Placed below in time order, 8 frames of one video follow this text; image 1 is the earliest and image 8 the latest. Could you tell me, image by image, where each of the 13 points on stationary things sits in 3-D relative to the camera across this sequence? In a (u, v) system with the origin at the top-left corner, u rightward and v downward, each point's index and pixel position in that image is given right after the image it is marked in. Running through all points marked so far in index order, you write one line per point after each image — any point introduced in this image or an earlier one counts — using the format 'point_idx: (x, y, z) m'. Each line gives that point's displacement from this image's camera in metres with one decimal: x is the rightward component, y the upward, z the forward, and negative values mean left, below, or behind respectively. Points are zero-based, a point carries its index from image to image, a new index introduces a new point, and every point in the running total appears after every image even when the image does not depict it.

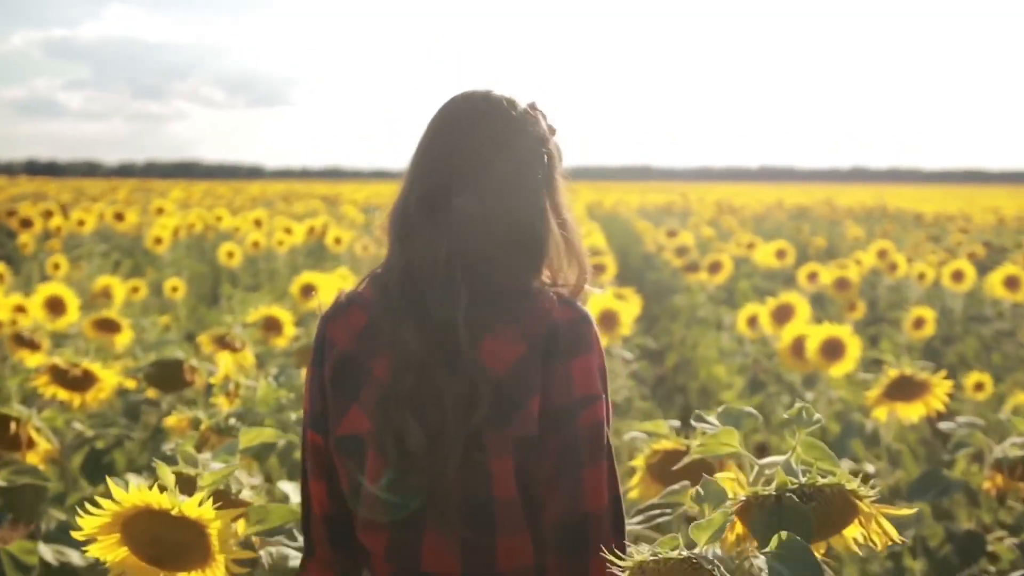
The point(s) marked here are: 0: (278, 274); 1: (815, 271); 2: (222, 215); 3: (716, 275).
0: (-2.4, +0.1, +11.1) m
1: (+2.6, +0.1, +9.0) m
2: (-3.7, +0.9, +13.6) m
3: (+1.9, +0.1, +9.6) m
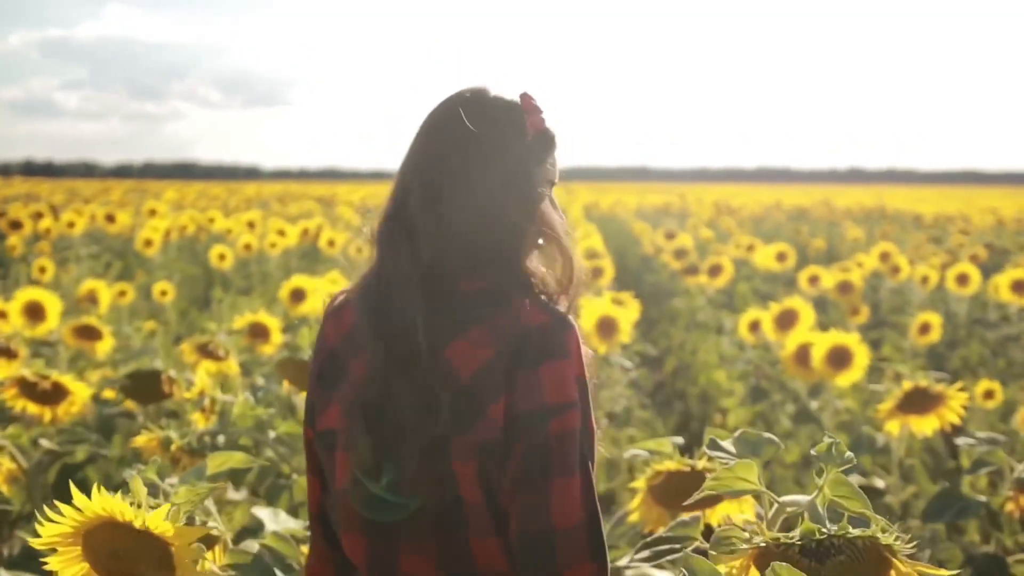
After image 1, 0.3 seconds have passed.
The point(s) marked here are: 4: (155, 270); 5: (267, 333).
0: (-2.5, +0.1, +11.0) m
1: (+2.6, +0.1, +8.8) m
2: (-3.8, +0.9, +13.5) m
3: (+1.9, +0.1, +9.5) m
4: (-3.8, +0.2, +11.0) m
5: (-1.2, -0.2, +5.3) m
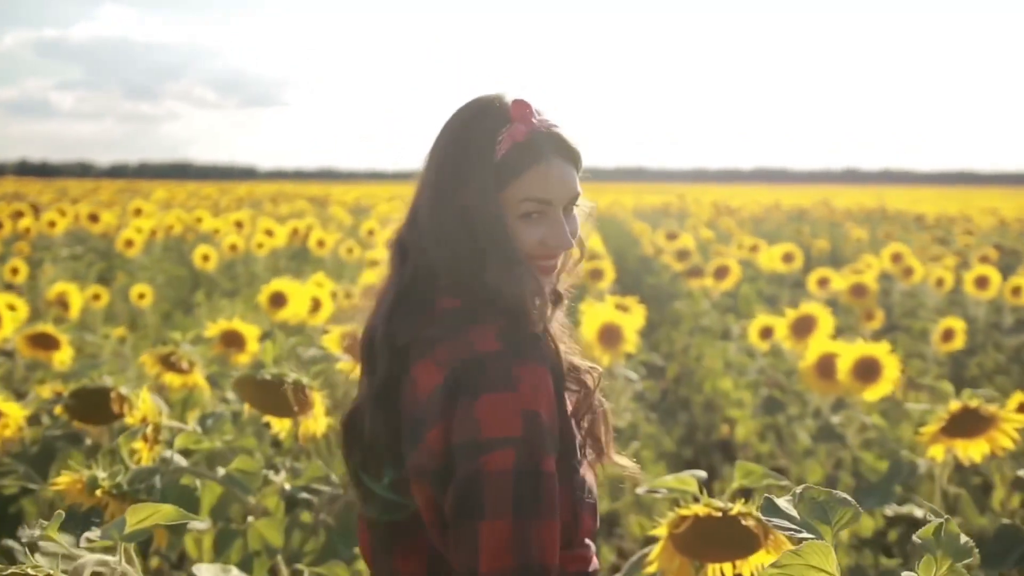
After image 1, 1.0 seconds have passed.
0: (-2.5, +0.1, +10.5) m
1: (+2.5, +0.1, +8.4) m
2: (-3.8, +0.9, +13.0) m
3: (+1.8, 0.0, +9.1) m
4: (-3.8, +0.2, +10.6) m
5: (-1.3, -0.2, +4.9) m
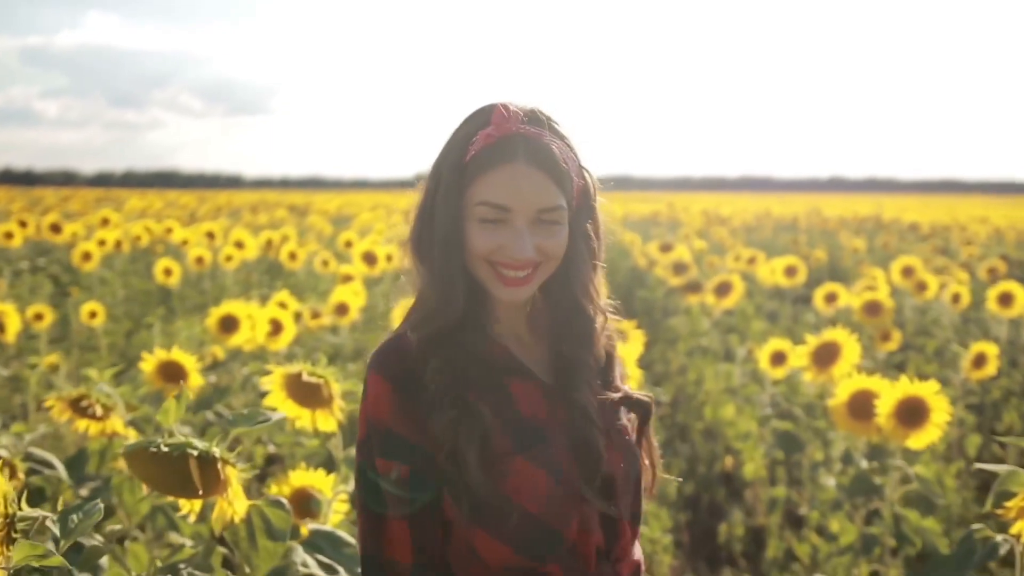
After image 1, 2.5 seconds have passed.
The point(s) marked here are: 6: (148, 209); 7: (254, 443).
0: (-2.7, -0.1, +9.9) m
1: (+2.4, 0.0, +7.8) m
2: (-4.0, +0.7, +12.4) m
3: (+1.7, -0.1, +8.5) m
4: (-3.9, 0.0, +9.9) m
5: (-1.3, -0.4, +4.2) m
6: (-6.6, +1.4, +19.2) m
7: (-1.1, -0.7, +4.7) m
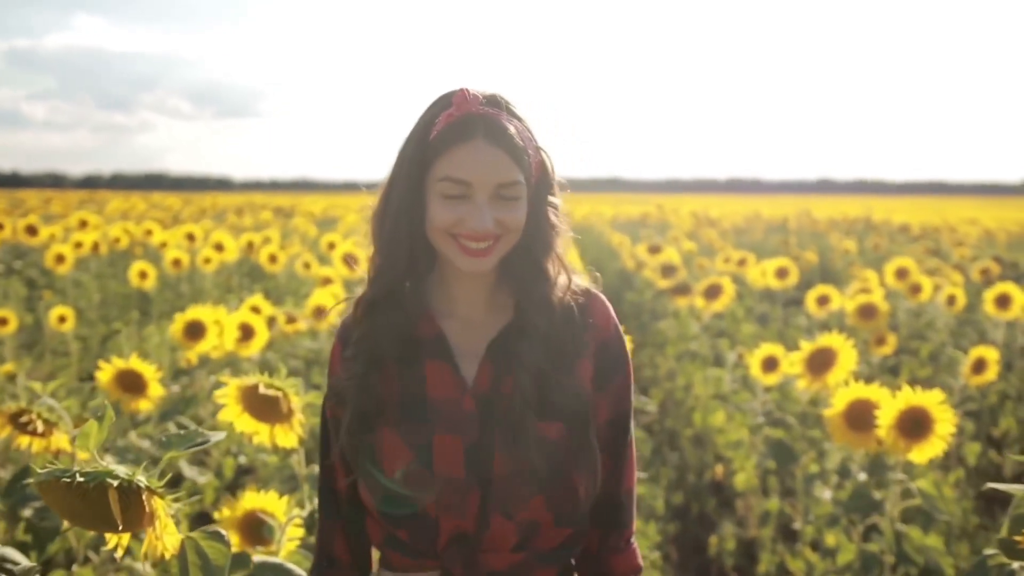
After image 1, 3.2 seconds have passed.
0: (-2.8, -0.1, +9.6) m
1: (+2.3, 0.0, +7.6) m
2: (-4.2, +0.7, +12.1) m
3: (+1.6, -0.1, +8.3) m
4: (-4.1, 0.0, +9.7) m
5: (-1.4, -0.4, +4.0) m
6: (-6.9, +1.4, +18.9) m
7: (-1.2, -0.7, +4.5) m
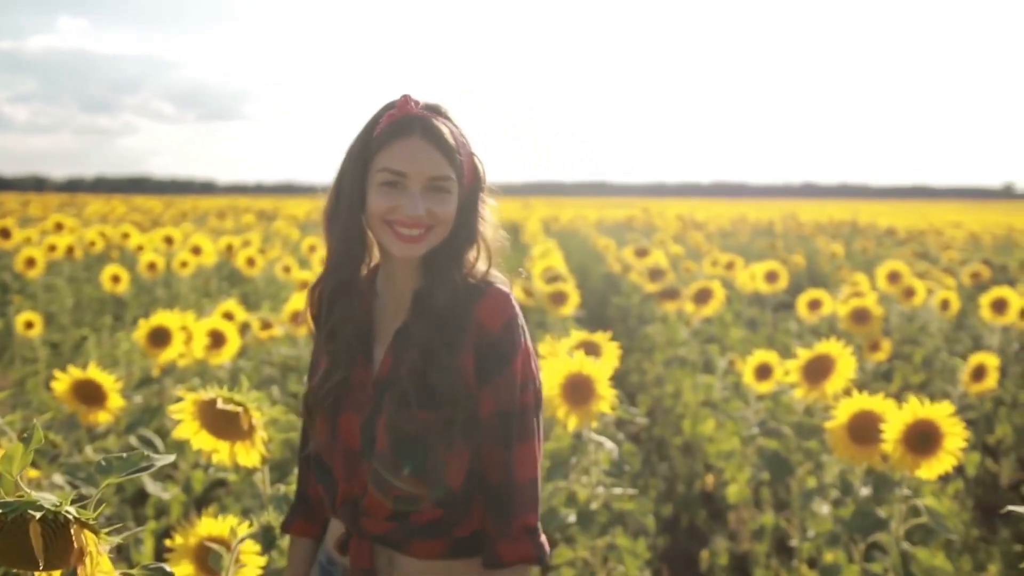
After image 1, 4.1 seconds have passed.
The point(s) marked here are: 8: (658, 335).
0: (-3.0, -0.1, +9.4) m
1: (+2.2, -0.1, +7.4) m
2: (-4.3, +0.6, +11.8) m
3: (+1.4, -0.1, +8.1) m
4: (-4.2, -0.1, +9.4) m
5: (-1.5, -0.4, +3.8) m
6: (-7.1, +1.3, +18.6) m
7: (-1.3, -0.7, +4.2) m
8: (+1.1, -0.4, +7.9) m
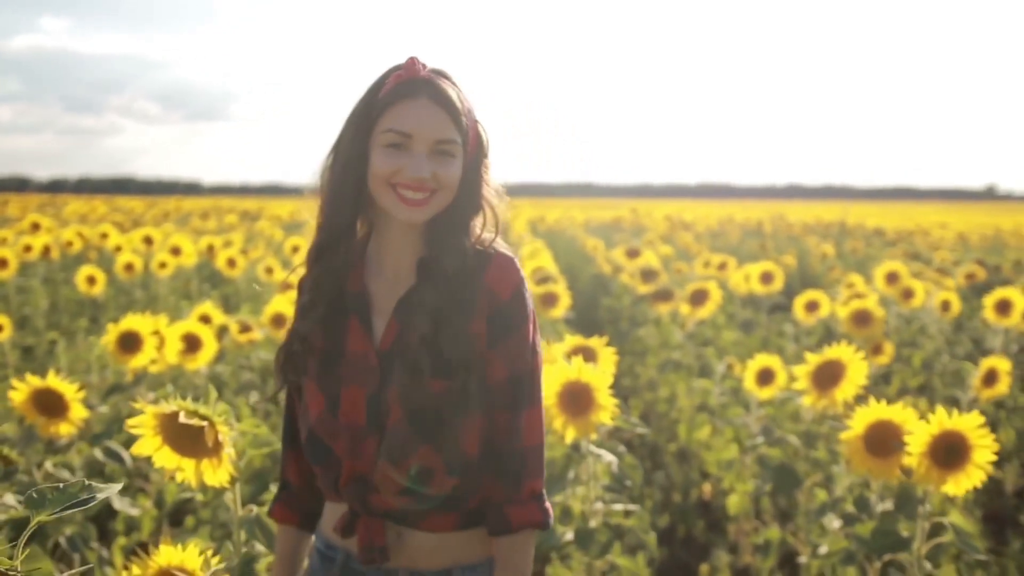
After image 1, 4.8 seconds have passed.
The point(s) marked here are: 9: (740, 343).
0: (-3.1, -0.2, +9.1) m
1: (+2.1, -0.1, +7.2) m
2: (-4.5, +0.6, +11.5) m
3: (+1.4, -0.1, +7.8) m
4: (-4.3, -0.1, +9.1) m
5: (-1.5, -0.4, +3.5) m
6: (-7.3, +1.3, +18.2) m
7: (-1.3, -0.7, +4.0) m
8: (+1.0, -0.4, +7.6) m
9: (+1.7, -0.4, +7.6) m
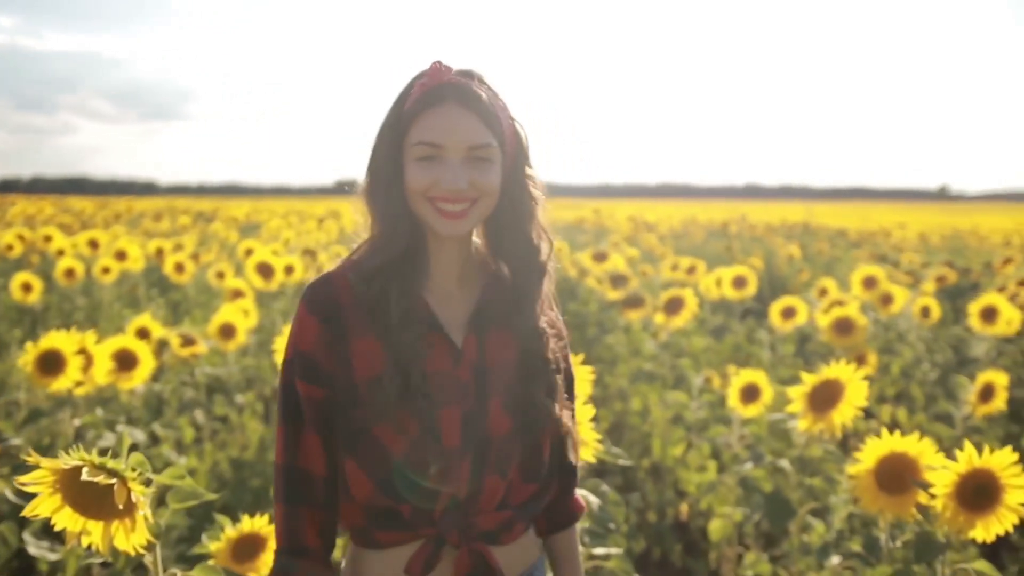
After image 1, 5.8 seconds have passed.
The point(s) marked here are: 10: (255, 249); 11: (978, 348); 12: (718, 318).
0: (-3.4, -0.2, +8.6) m
1: (+1.9, -0.1, +6.9) m
2: (-4.9, +0.6, +11.0) m
3: (+1.1, -0.2, +7.5) m
4: (-4.6, -0.1, +8.6) m
5: (-1.6, -0.4, +3.1) m
6: (-8.0, +1.2, +17.6) m
7: (-1.4, -0.8, +3.6) m
8: (+0.8, -0.4, +7.3) m
9: (+1.4, -0.4, +7.3) m
10: (-2.5, +0.4, +10.3) m
11: (+3.0, -0.4, +6.8) m
12: (+1.7, -0.2, +8.4) m
